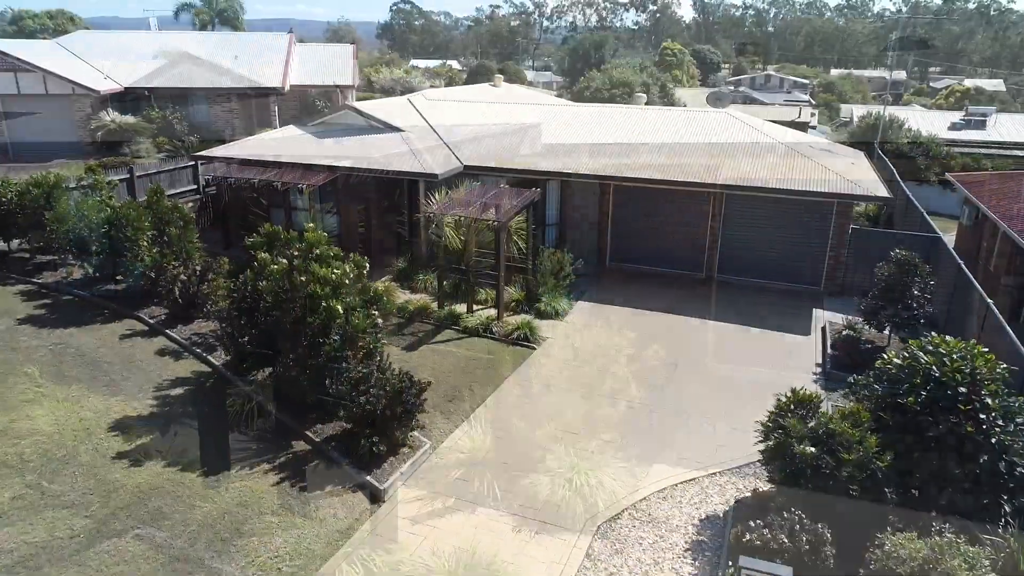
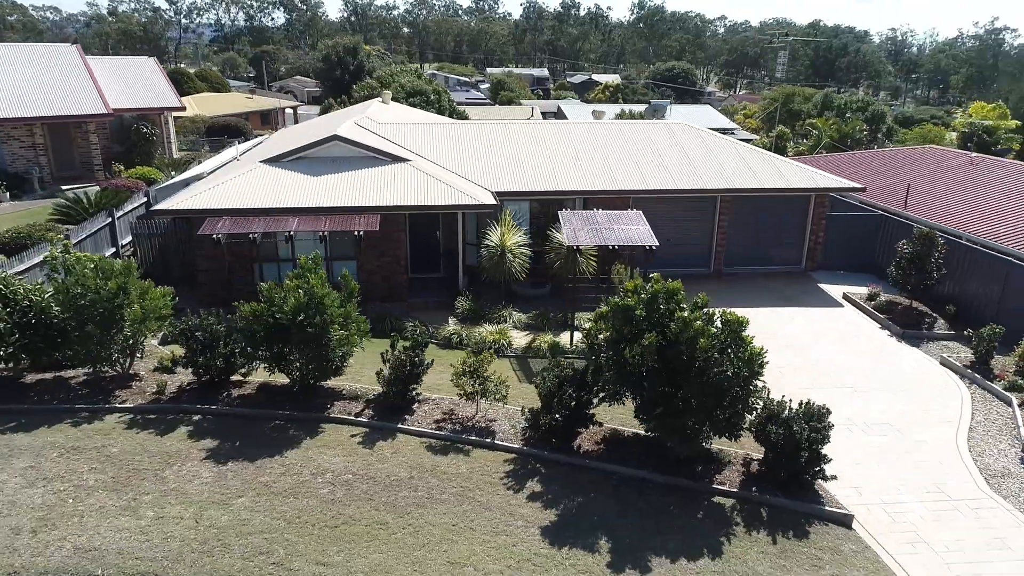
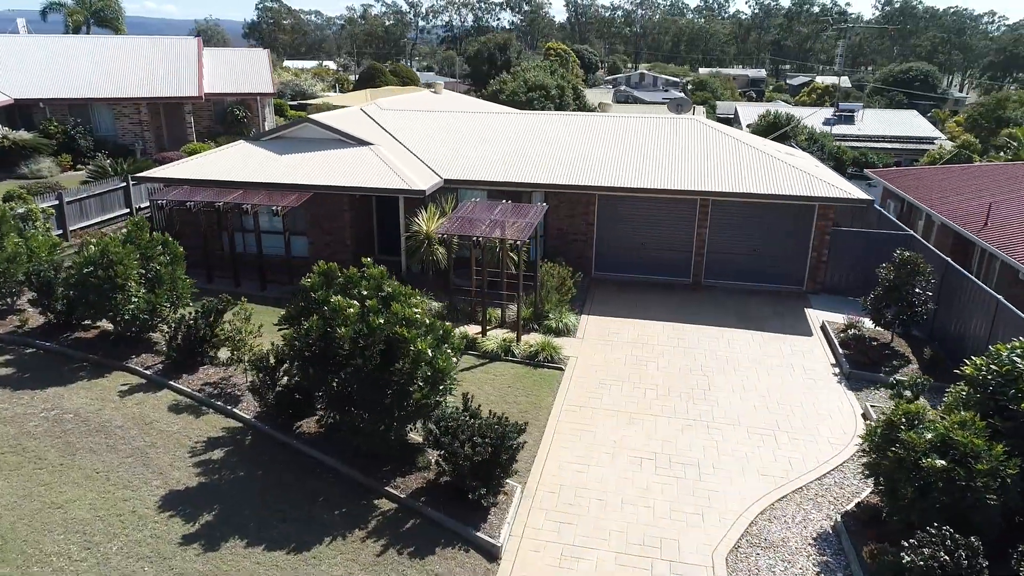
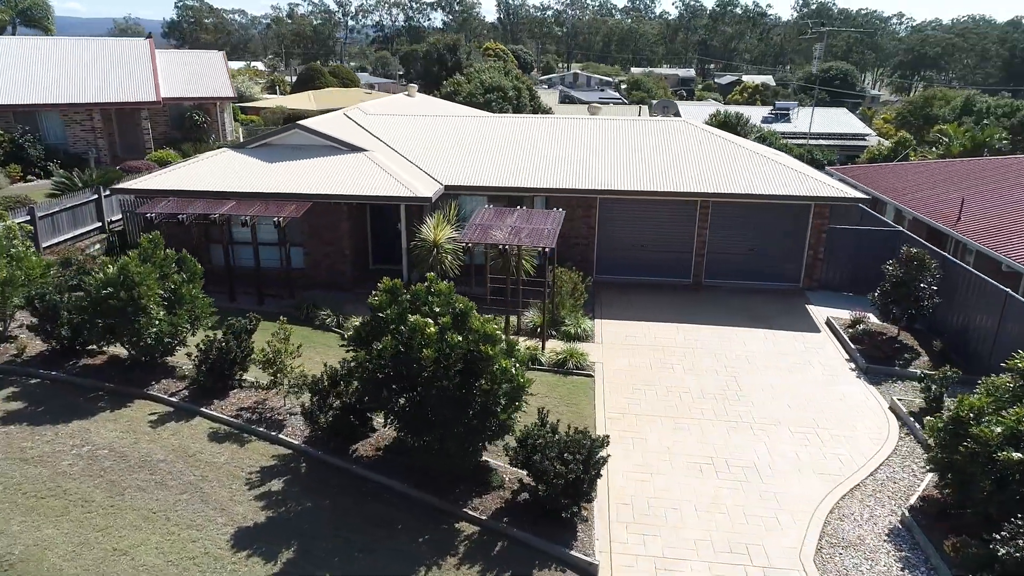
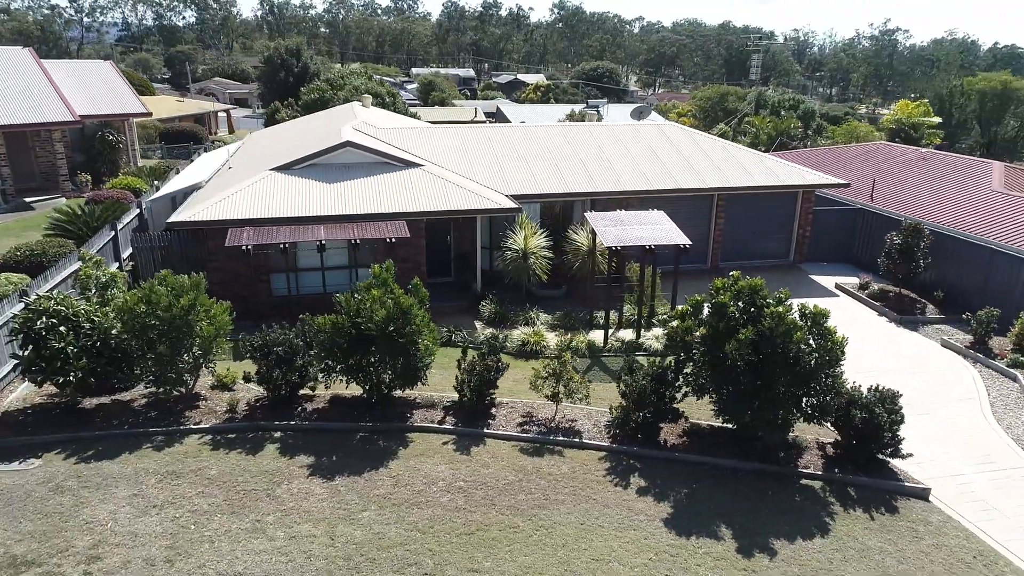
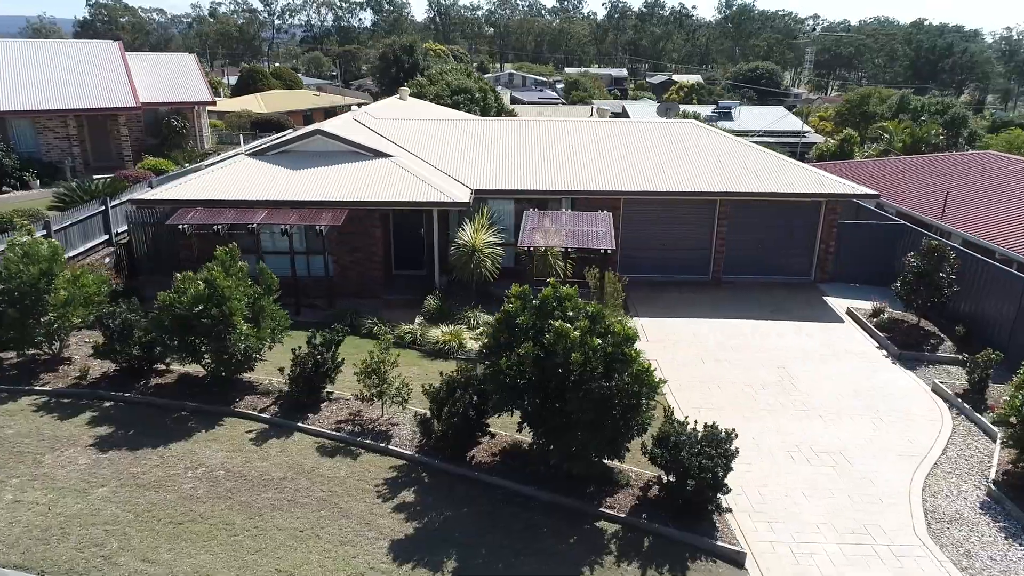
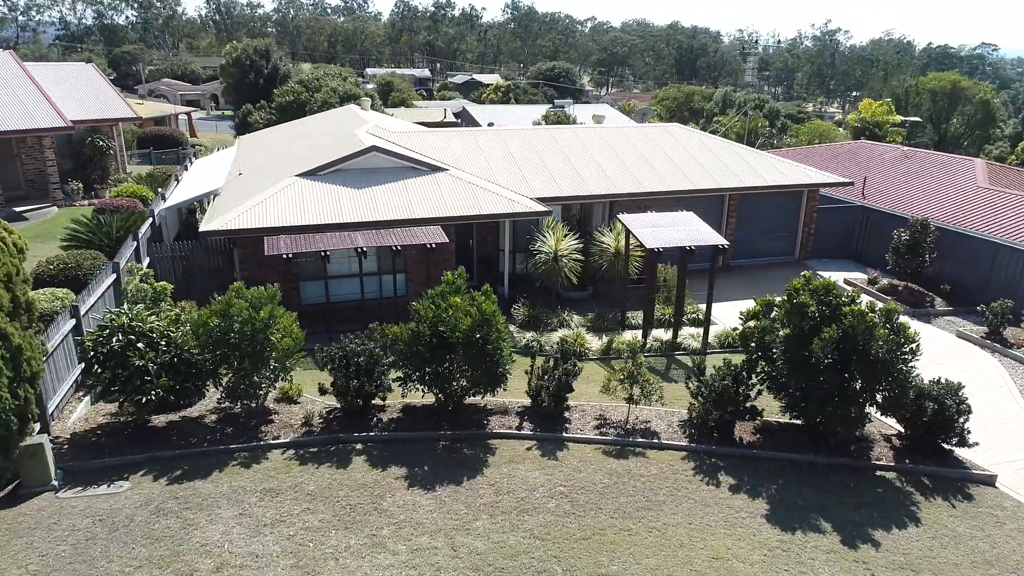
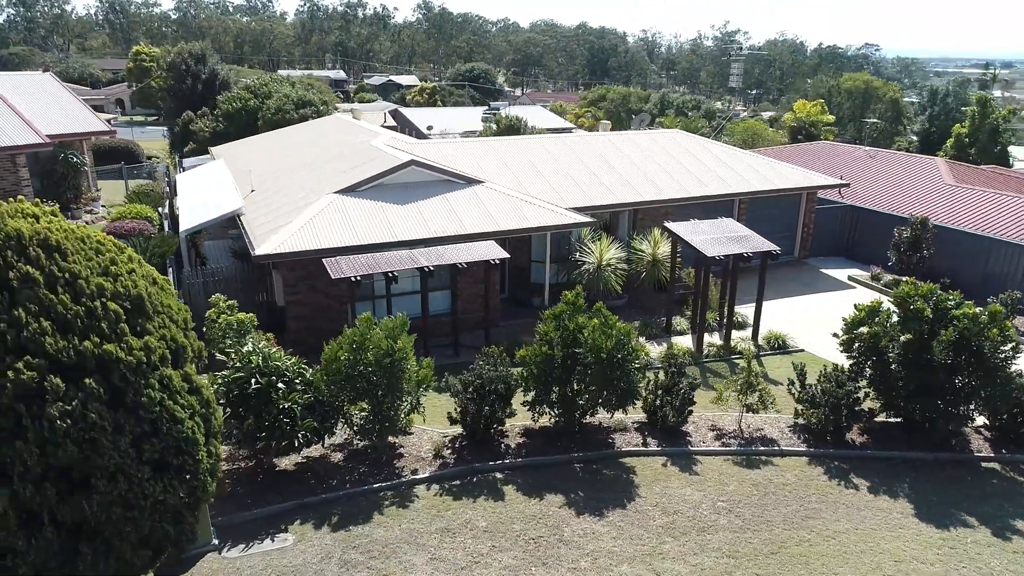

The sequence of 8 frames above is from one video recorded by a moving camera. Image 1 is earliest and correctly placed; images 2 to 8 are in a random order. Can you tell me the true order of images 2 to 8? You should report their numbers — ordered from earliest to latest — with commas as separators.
3, 4, 6, 2, 5, 7, 8
